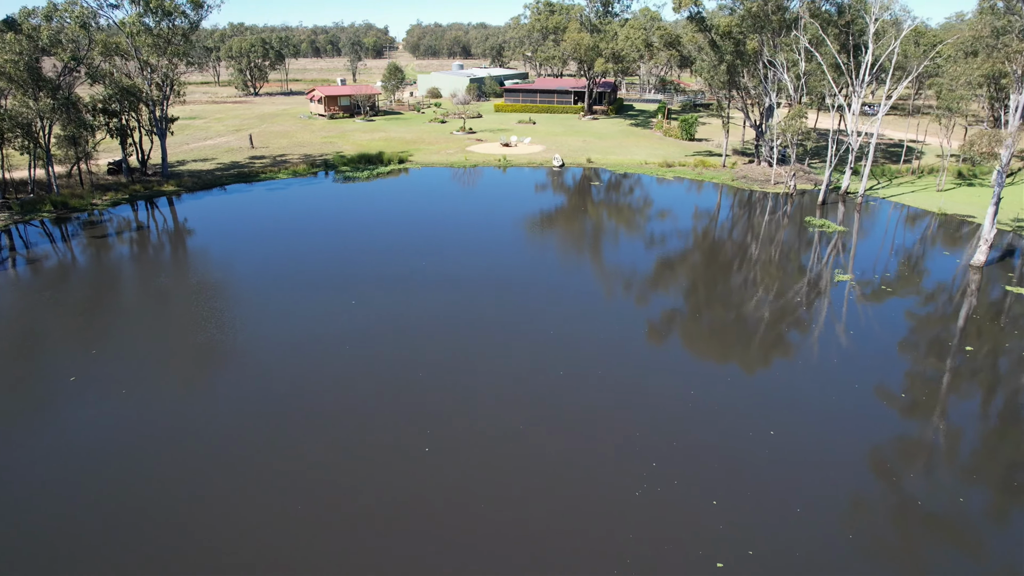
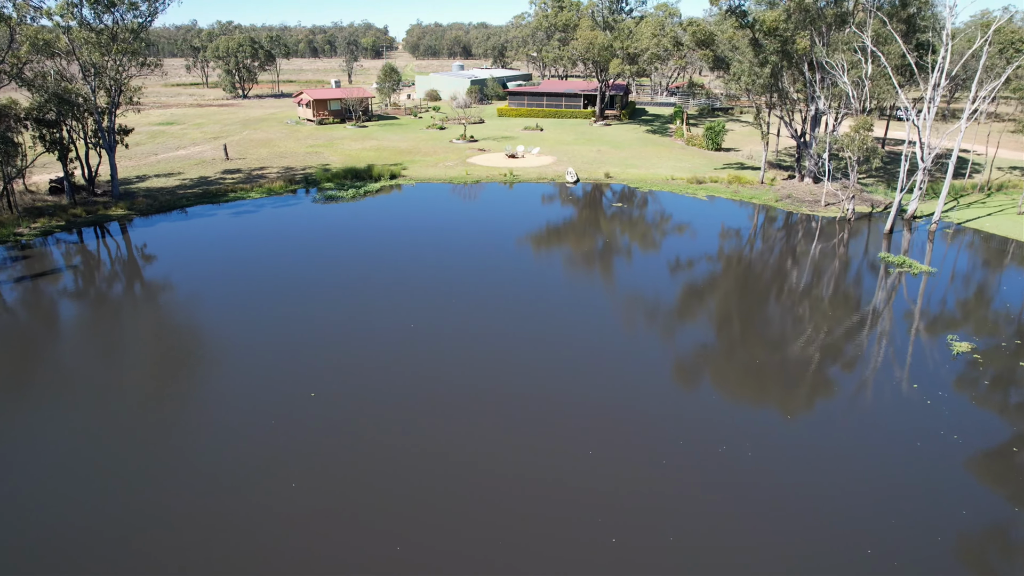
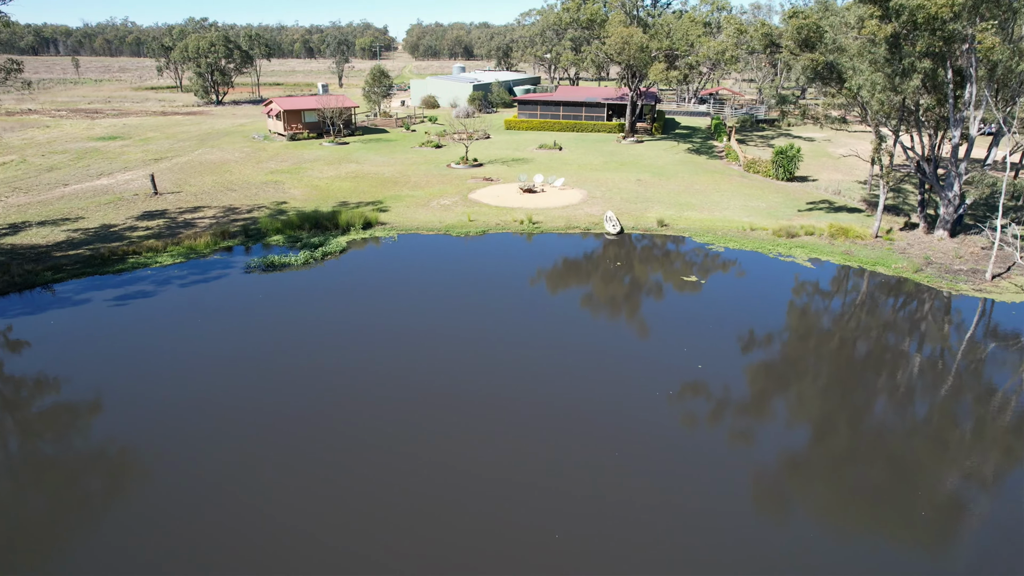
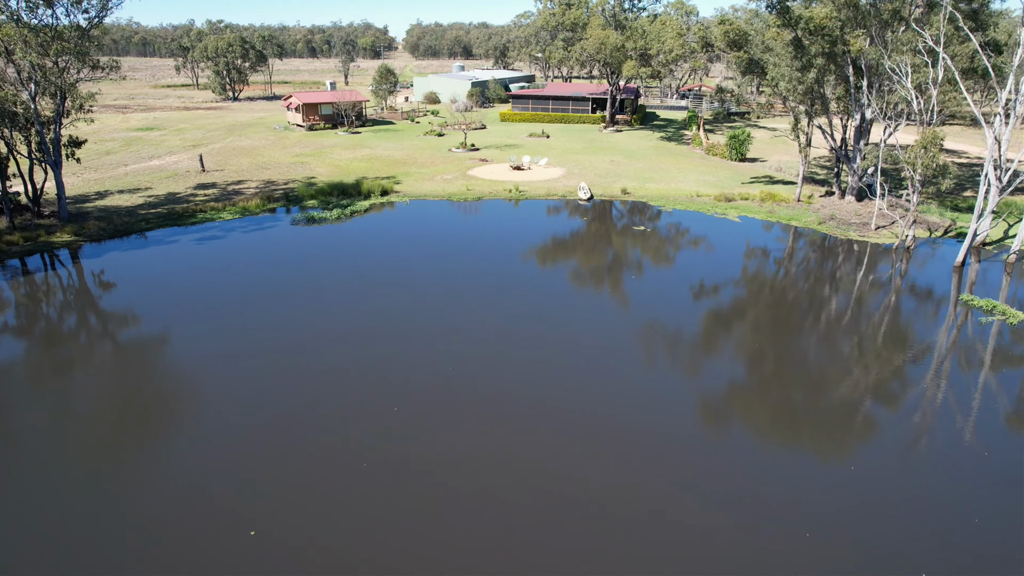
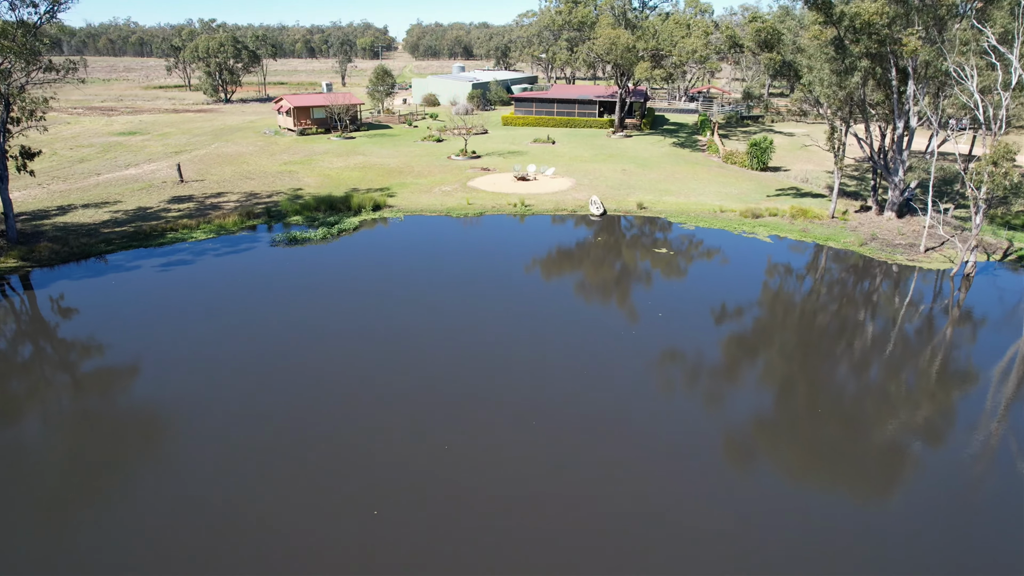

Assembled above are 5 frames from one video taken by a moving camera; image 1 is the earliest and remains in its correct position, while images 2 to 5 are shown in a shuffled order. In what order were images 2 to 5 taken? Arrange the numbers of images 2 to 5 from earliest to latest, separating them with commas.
2, 4, 5, 3
